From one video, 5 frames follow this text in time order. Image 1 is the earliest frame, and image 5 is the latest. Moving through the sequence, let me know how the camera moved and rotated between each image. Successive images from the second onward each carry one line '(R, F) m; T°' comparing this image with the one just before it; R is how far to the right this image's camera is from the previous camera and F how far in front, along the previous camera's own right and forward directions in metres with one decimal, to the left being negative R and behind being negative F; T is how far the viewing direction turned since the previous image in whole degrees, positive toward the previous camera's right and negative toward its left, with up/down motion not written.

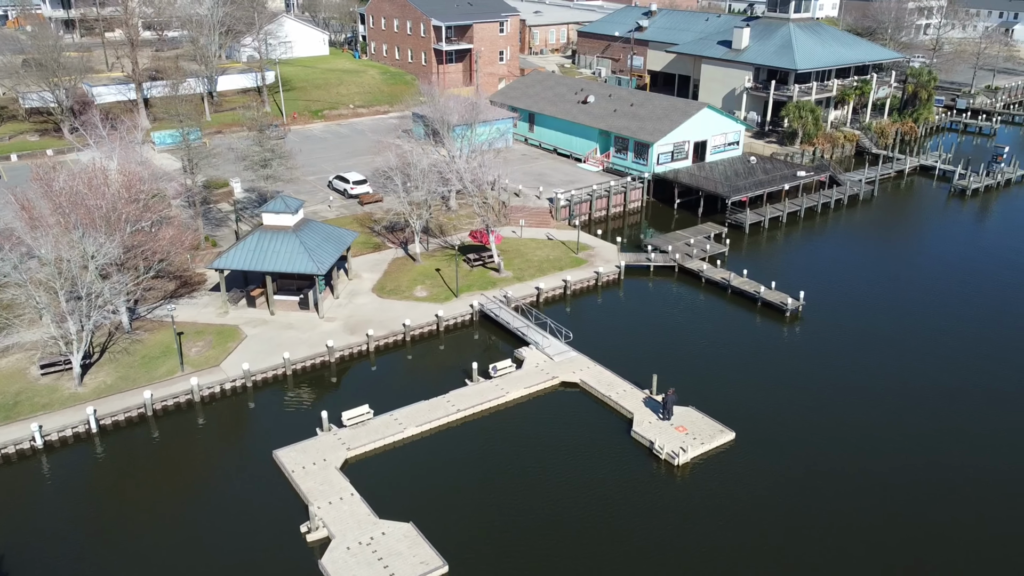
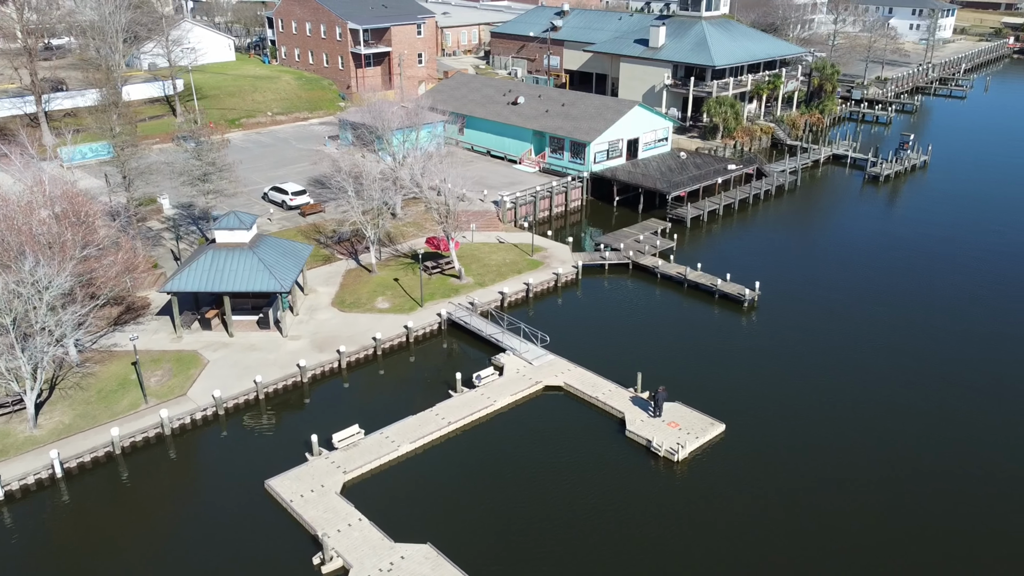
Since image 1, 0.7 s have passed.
(-2.9, +0.5) m; +7°
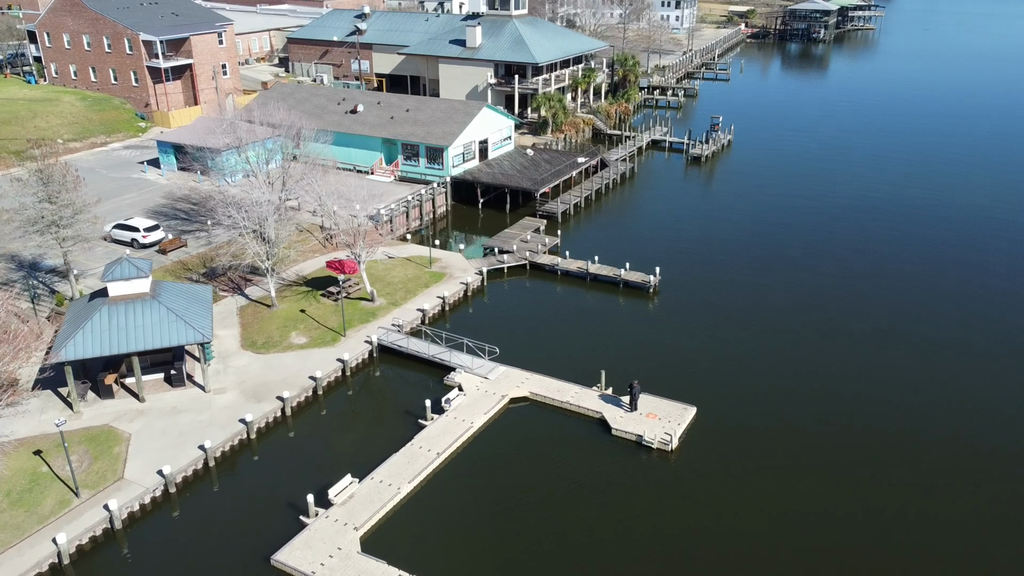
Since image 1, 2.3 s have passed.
(-6.5, +1.7) m; +16°
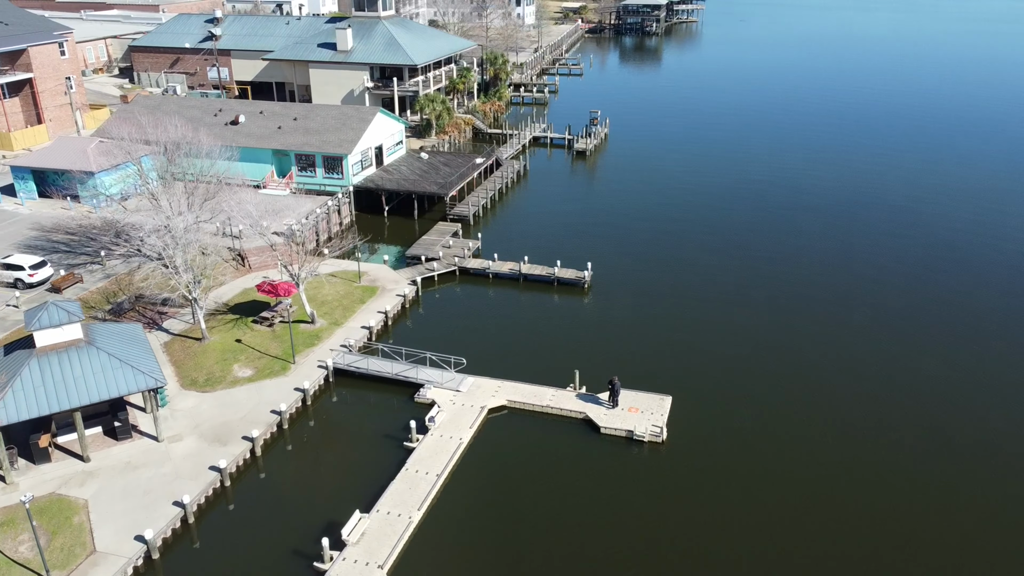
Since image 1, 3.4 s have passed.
(-4.5, +1.0) m; +11°
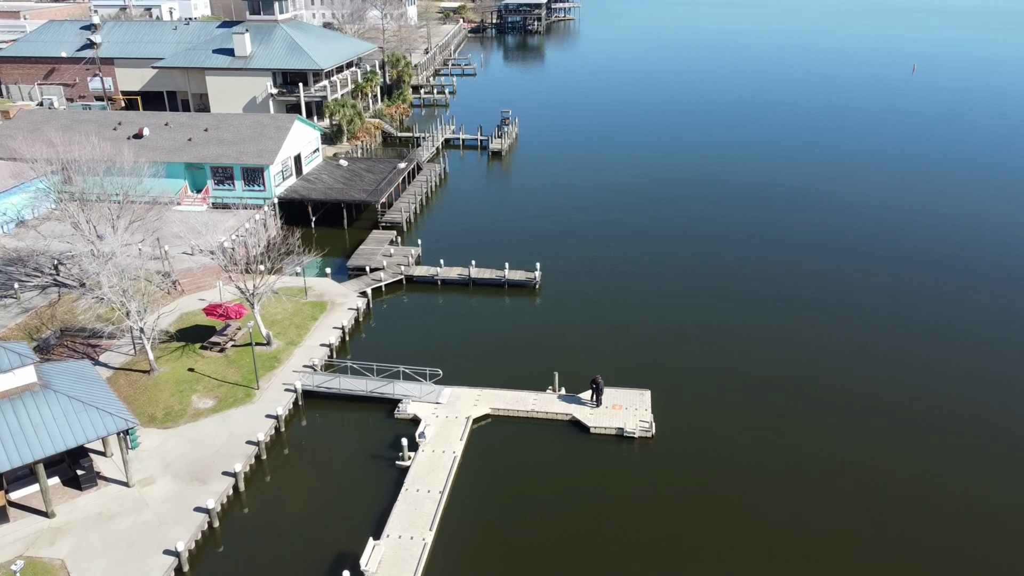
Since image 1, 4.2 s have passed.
(-3.3, +0.7) m; +8°
